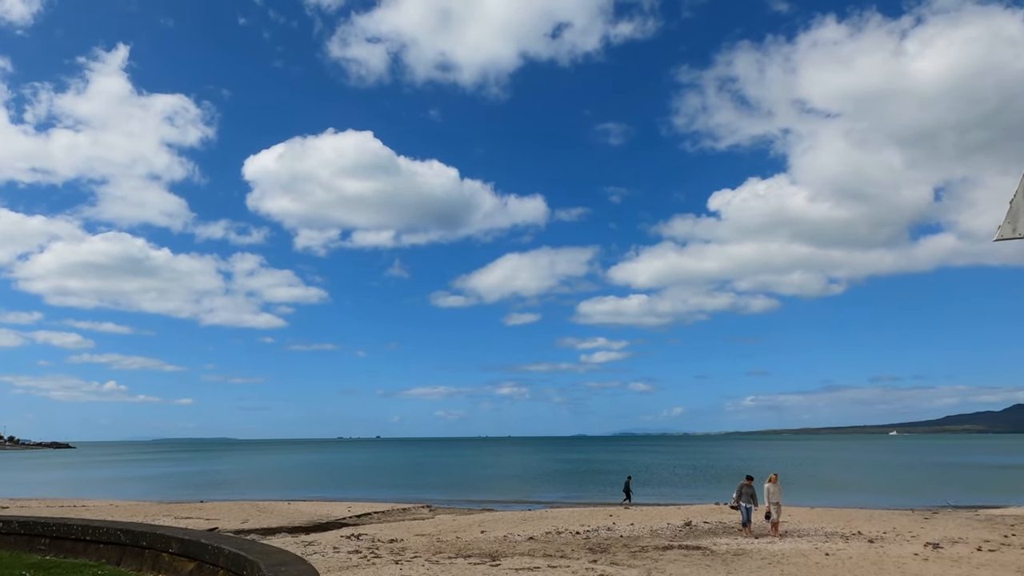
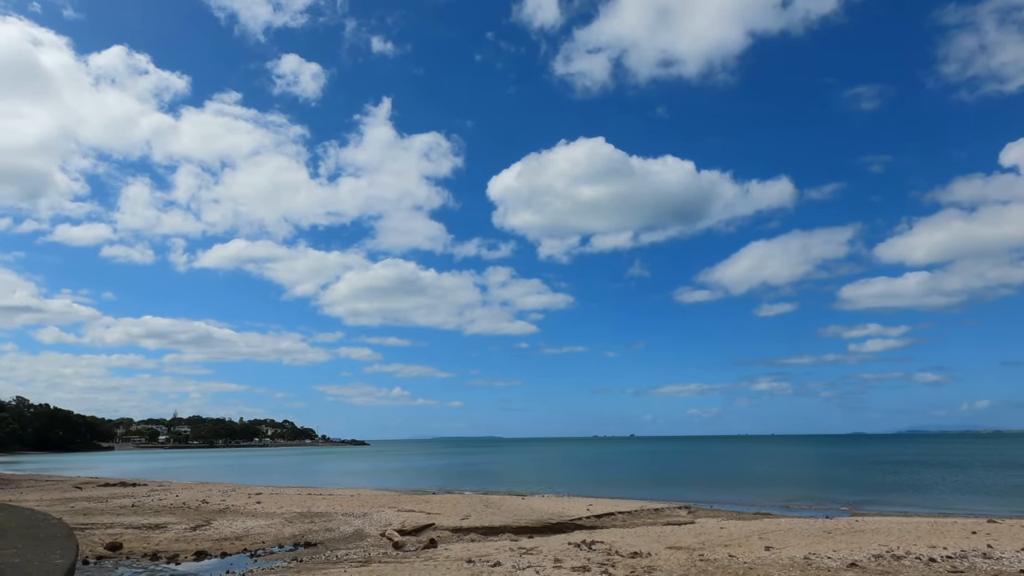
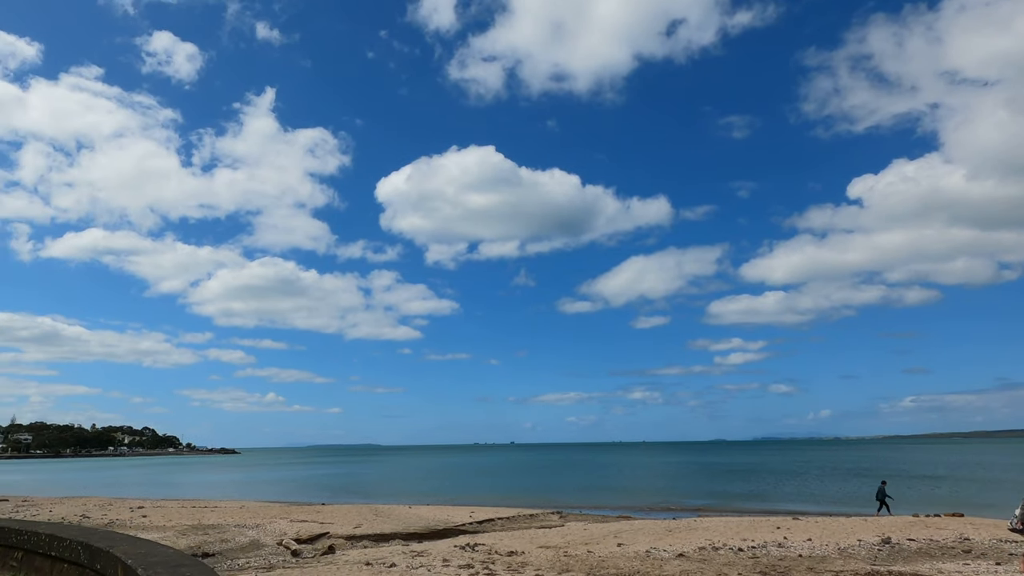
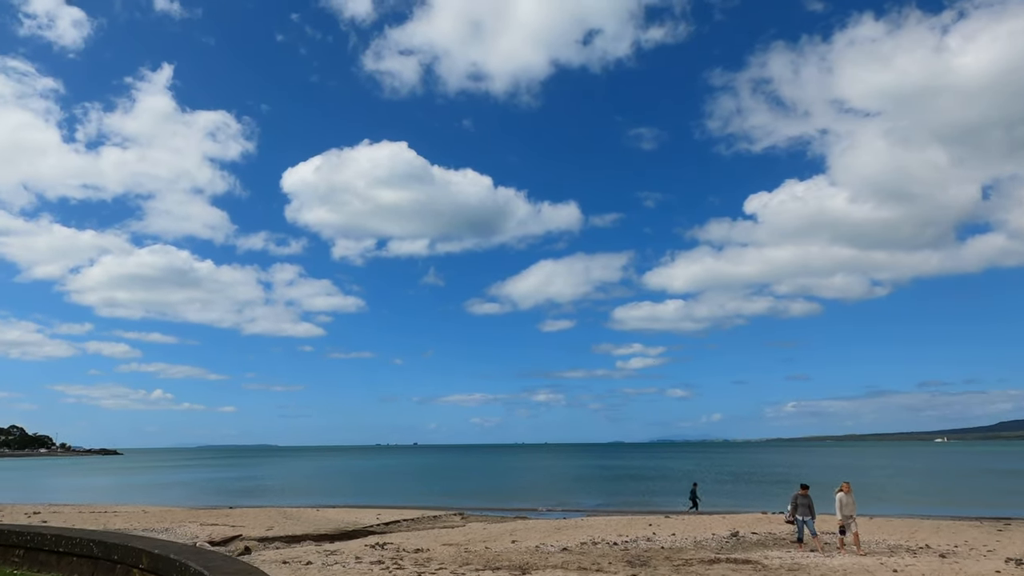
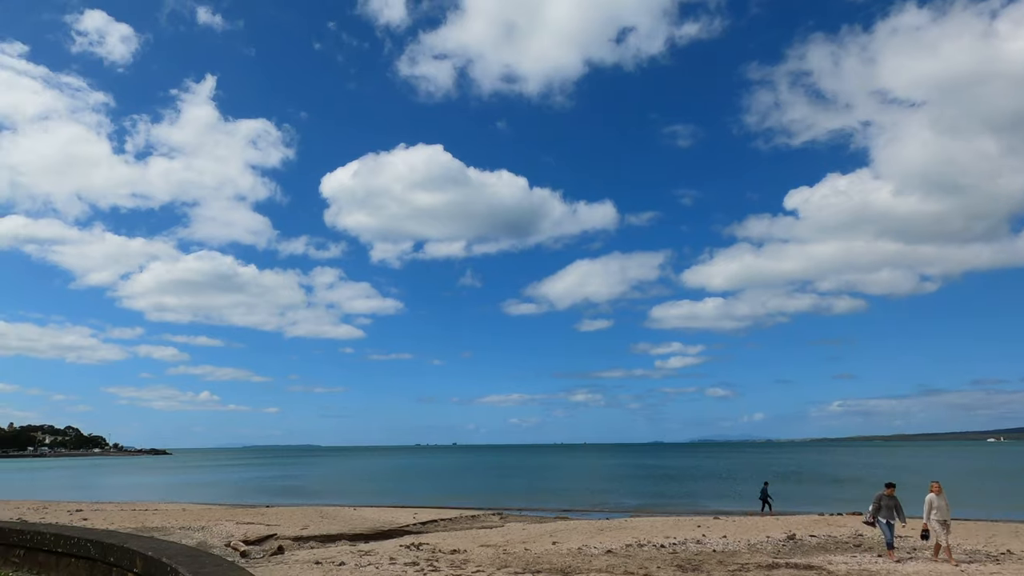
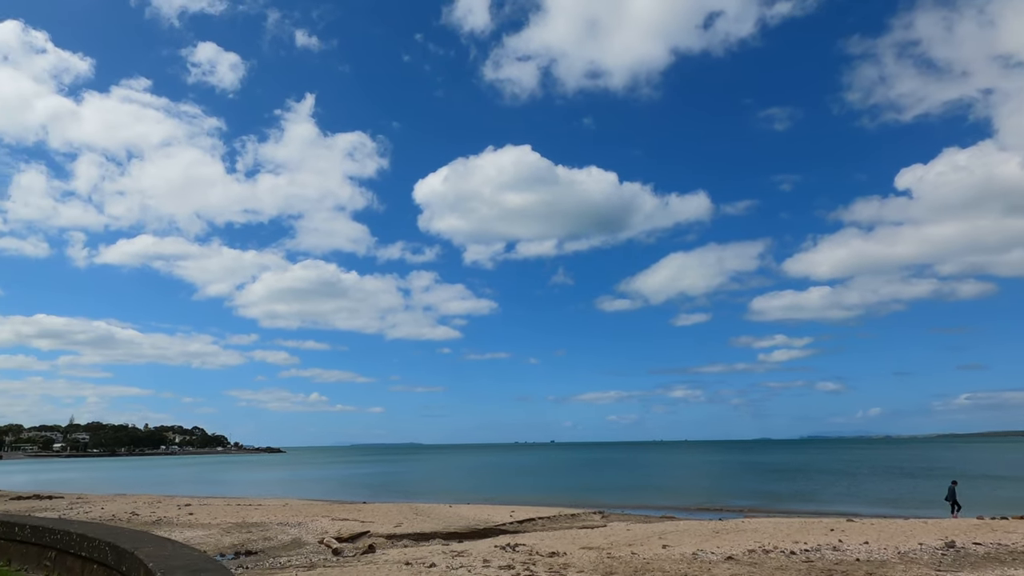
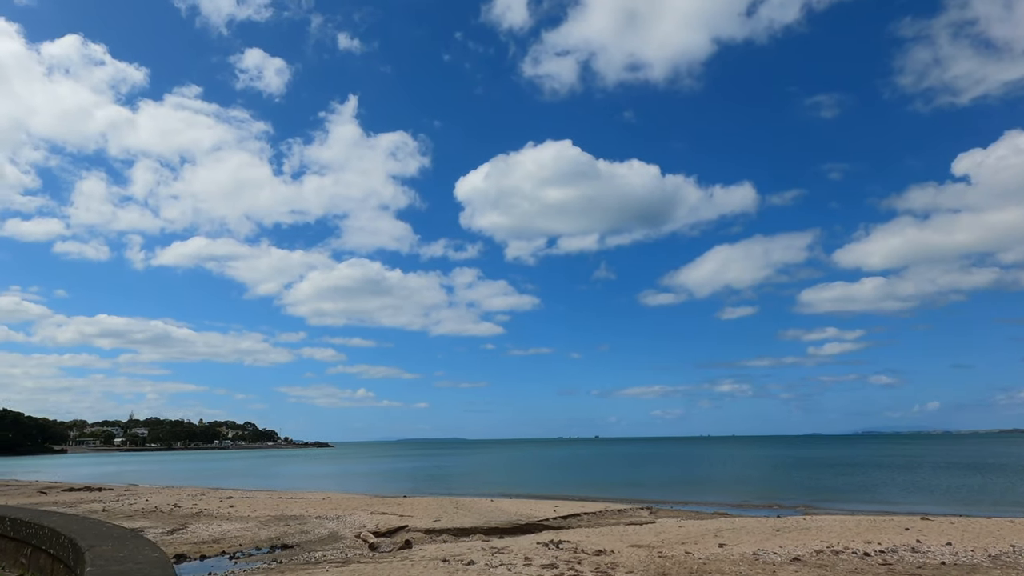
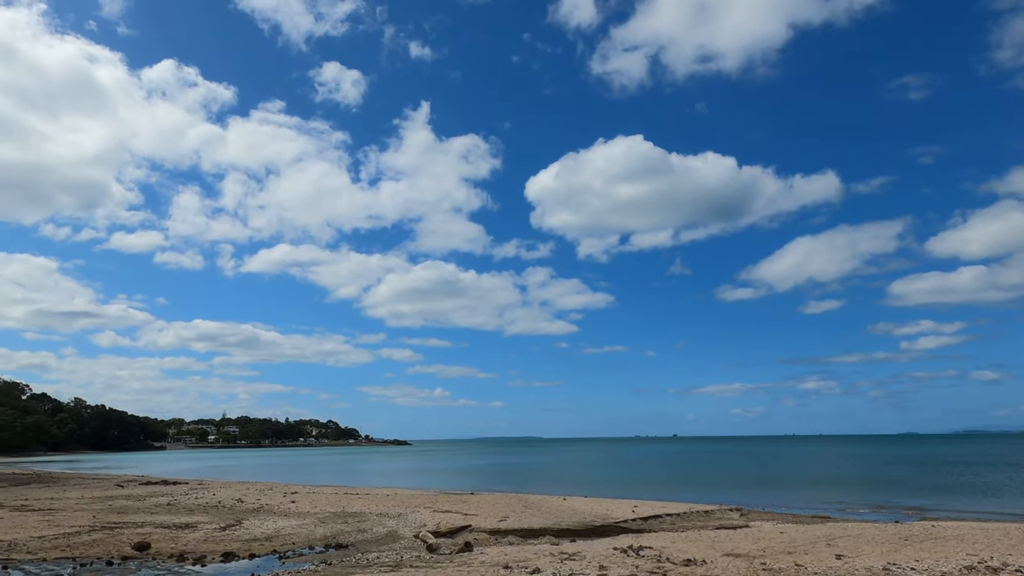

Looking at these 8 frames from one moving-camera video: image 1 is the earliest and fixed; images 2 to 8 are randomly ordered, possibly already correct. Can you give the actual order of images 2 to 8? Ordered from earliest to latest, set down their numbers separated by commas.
4, 5, 3, 6, 7, 2, 8
